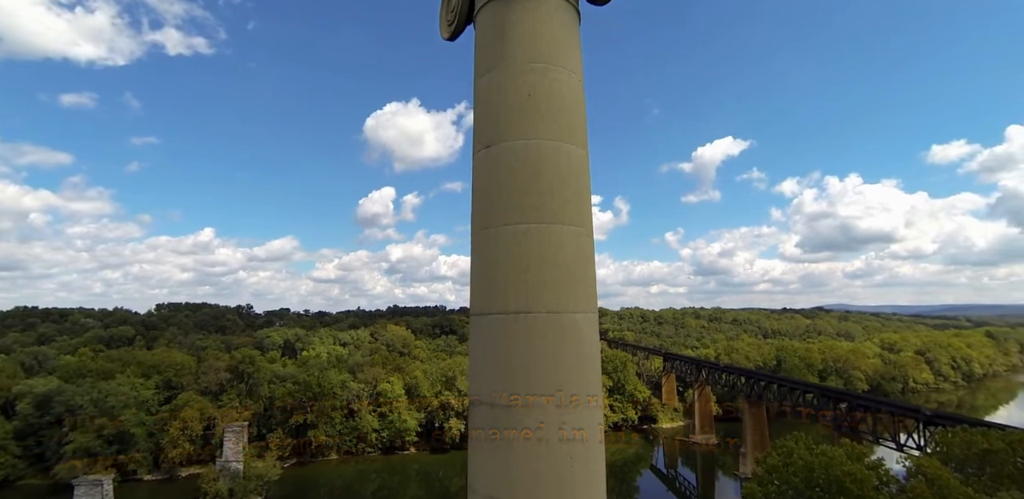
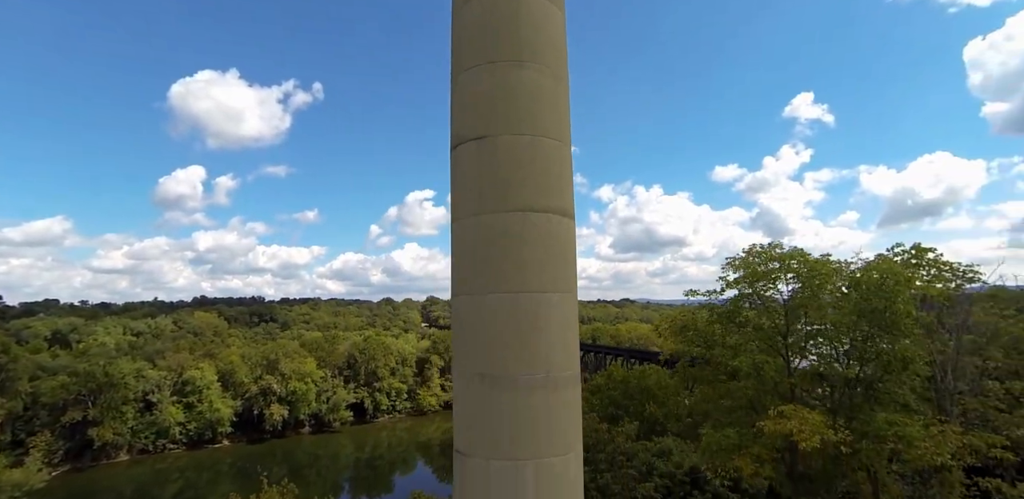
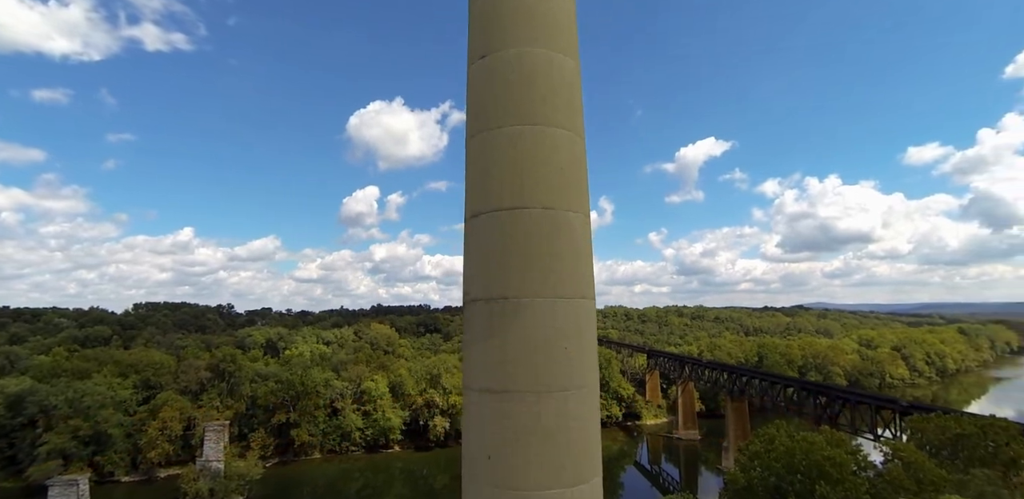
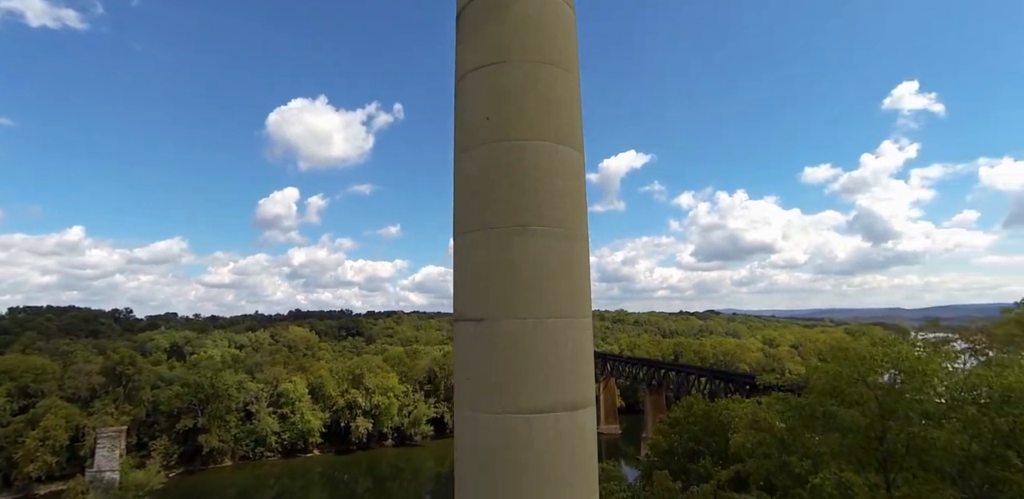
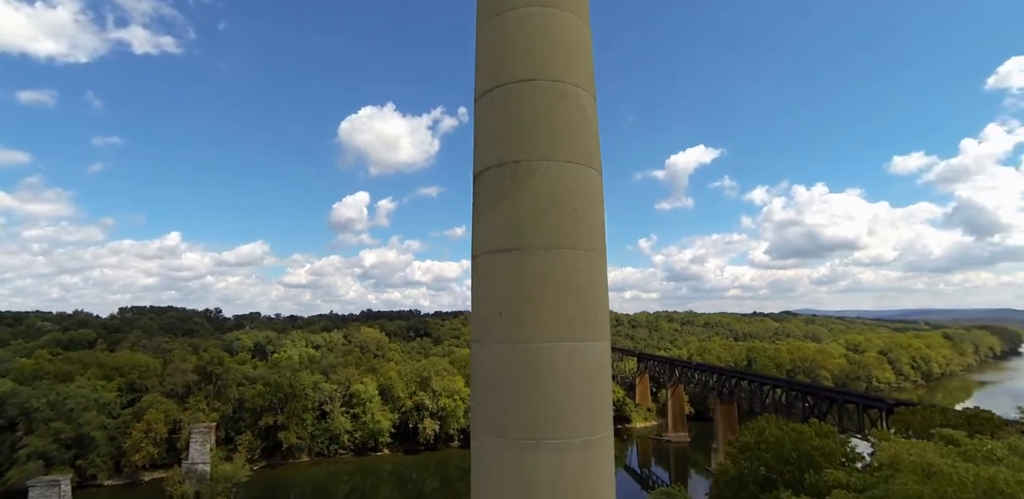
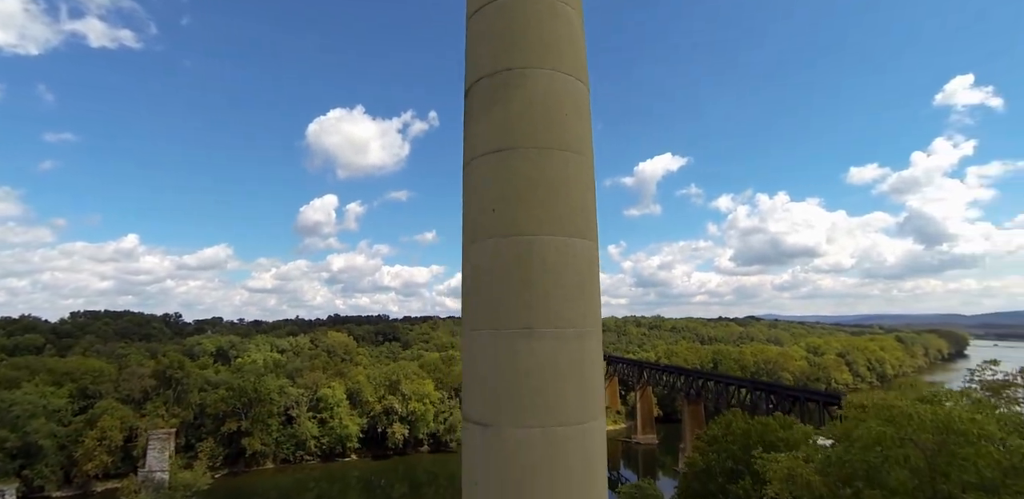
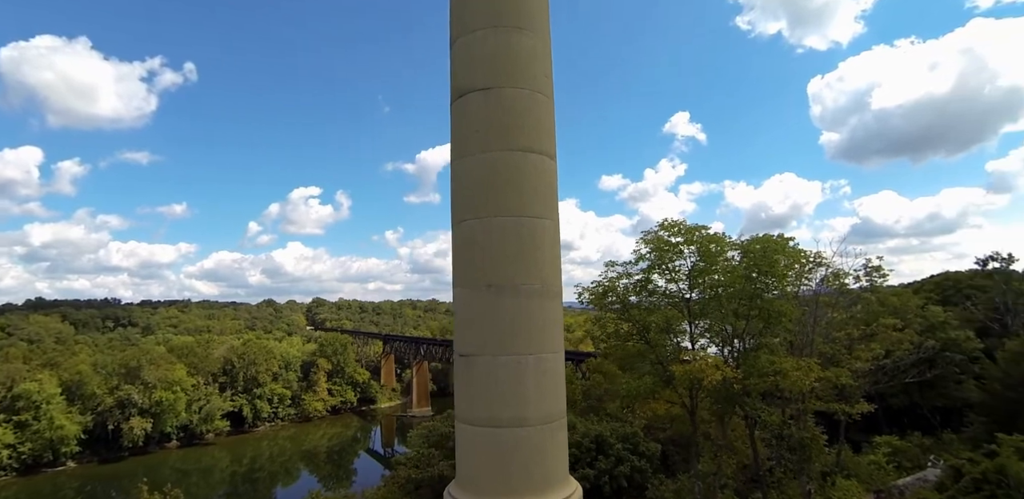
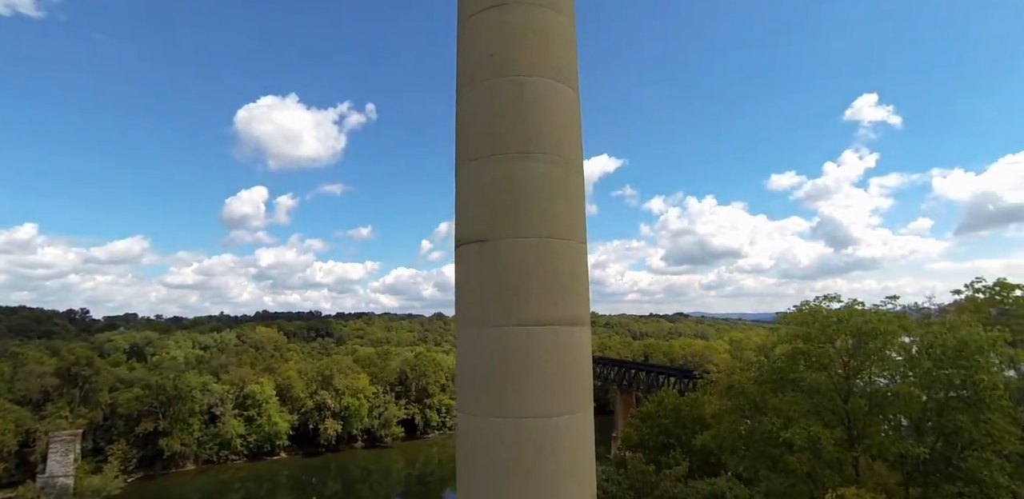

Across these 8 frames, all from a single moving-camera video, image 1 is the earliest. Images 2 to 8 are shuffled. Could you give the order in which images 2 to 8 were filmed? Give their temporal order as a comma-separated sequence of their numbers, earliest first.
3, 5, 6, 4, 8, 2, 7
